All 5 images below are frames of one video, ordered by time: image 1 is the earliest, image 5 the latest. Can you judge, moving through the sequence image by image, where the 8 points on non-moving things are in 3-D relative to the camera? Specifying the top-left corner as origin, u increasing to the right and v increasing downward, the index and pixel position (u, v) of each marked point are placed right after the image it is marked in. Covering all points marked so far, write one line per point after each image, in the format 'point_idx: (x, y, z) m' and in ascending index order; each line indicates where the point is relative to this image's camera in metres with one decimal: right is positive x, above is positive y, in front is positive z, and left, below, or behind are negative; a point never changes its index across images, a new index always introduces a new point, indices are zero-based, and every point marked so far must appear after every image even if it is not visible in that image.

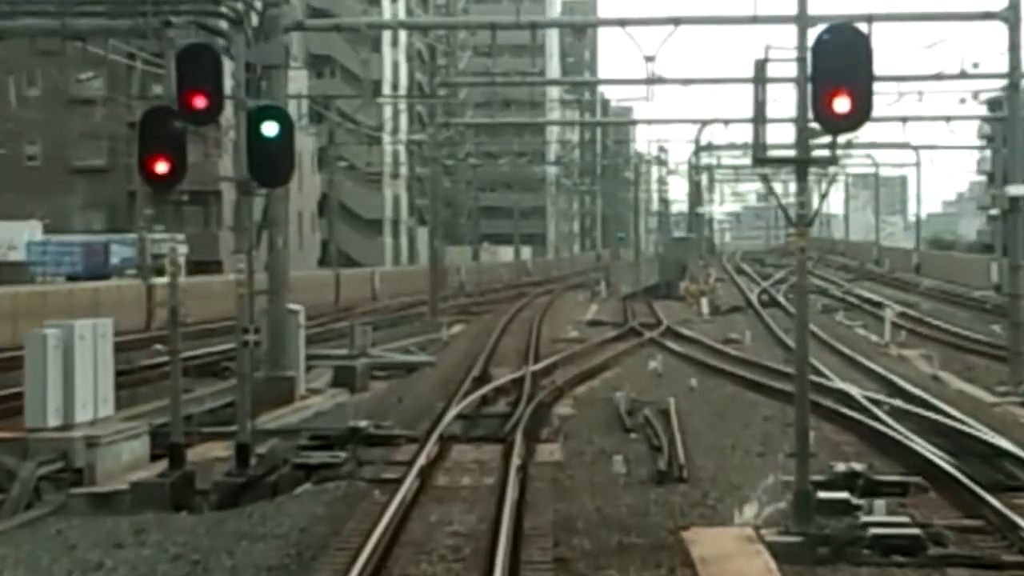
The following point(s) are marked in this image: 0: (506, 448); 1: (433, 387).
0: (0.0, -1.0, +13.3) m
1: (-0.8, -1.0, +19.9) m
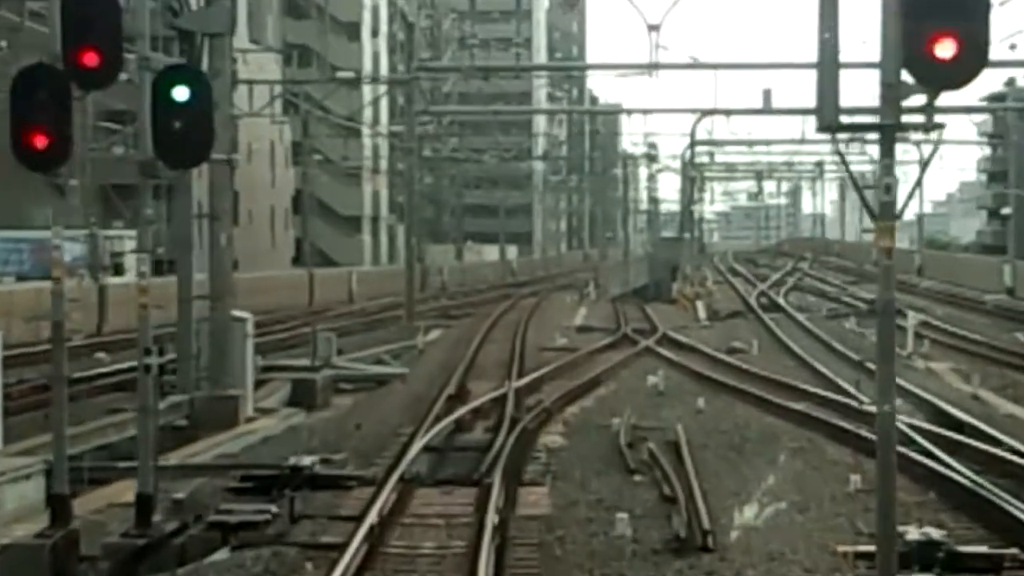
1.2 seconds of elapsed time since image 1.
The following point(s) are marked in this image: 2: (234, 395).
0: (-0.2, -1.1, +10.8) m
1: (-0.9, -1.0, +17.3) m
2: (-2.2, -0.8, +16.0) m
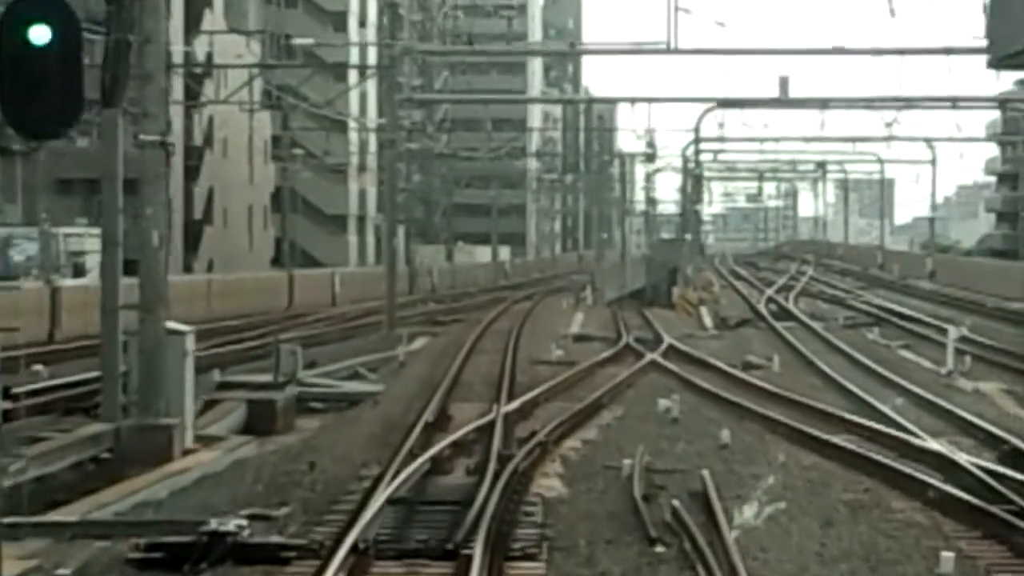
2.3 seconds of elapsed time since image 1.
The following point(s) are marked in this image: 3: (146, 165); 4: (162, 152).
0: (-0.2, -1.1, +8.2) m
1: (-1.0, -1.1, +14.7) m
2: (-2.2, -0.9, +13.4) m
3: (-2.3, +0.8, +13.0) m
4: (-2.2, +0.9, +13.0) m
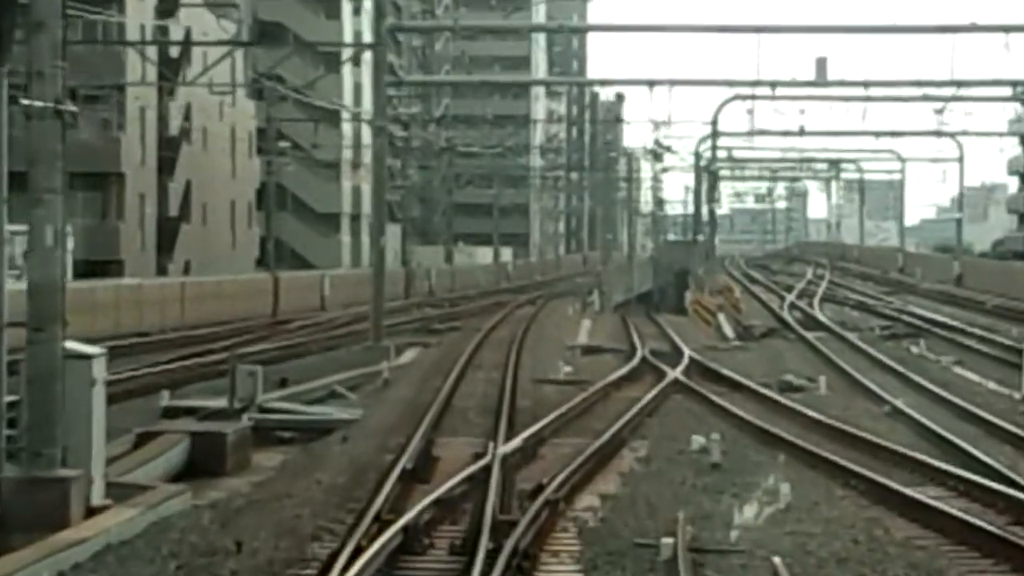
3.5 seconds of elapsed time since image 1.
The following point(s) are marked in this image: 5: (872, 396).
0: (-0.2, -1.2, +5.1) m
1: (-1.0, -1.1, +11.7) m
2: (-2.2, -0.9, +10.3) m
3: (-2.3, +0.7, +10.0) m
4: (-2.2, +0.8, +9.9) m
5: (+3.1, -0.9, +17.9) m
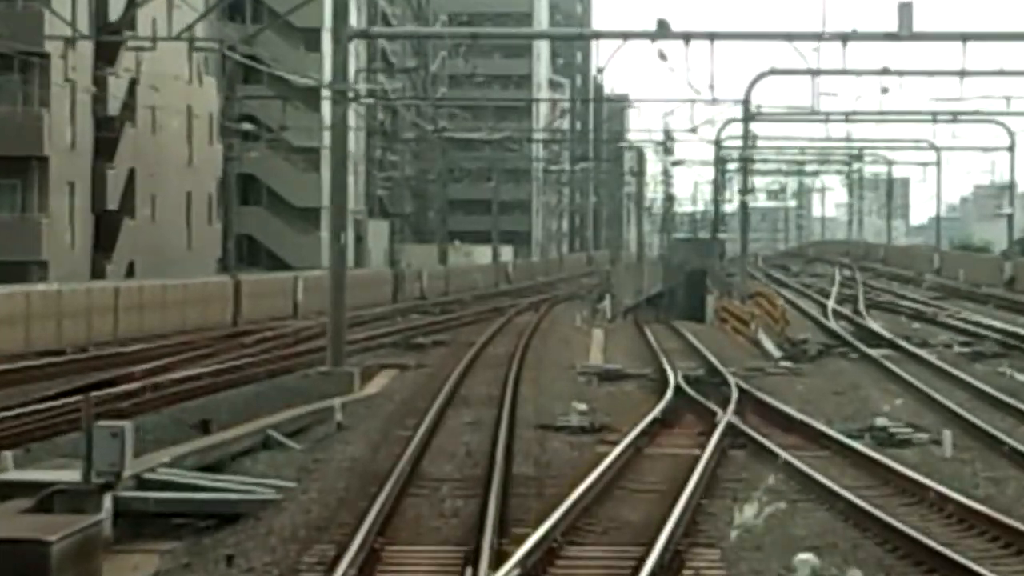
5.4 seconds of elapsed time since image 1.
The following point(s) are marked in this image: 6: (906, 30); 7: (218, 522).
0: (-0.3, -1.3, -0.1) m
1: (-1.1, -1.2, +6.5) m
2: (-2.3, -1.0, +5.1) m
3: (-2.4, +0.6, +4.7) m
4: (-2.3, +0.7, +4.7) m
5: (+3.1, -1.0, +12.6) m
6: (+3.6, +2.3, +18.6) m
7: (-1.6, -1.2, +10.9) m
